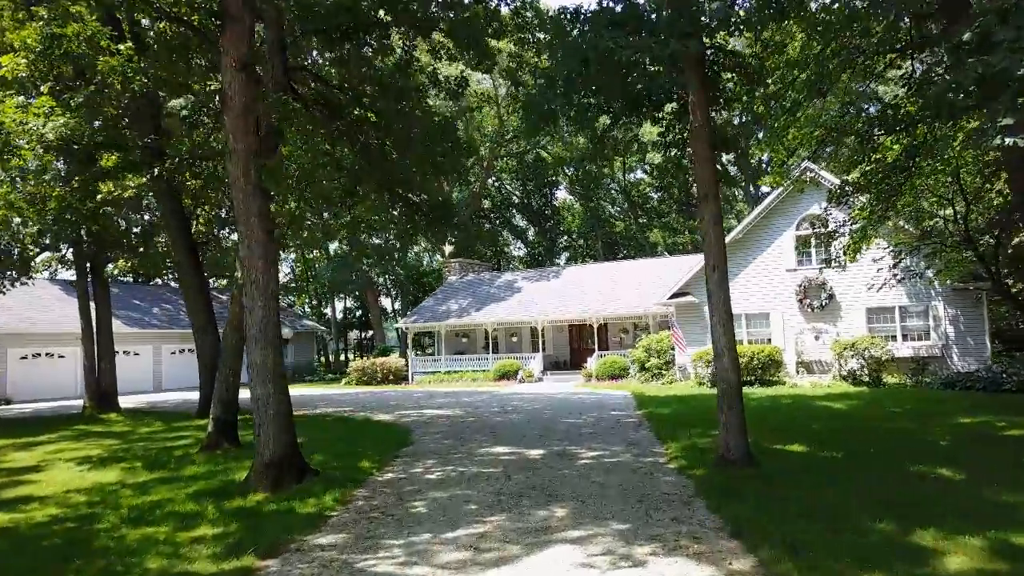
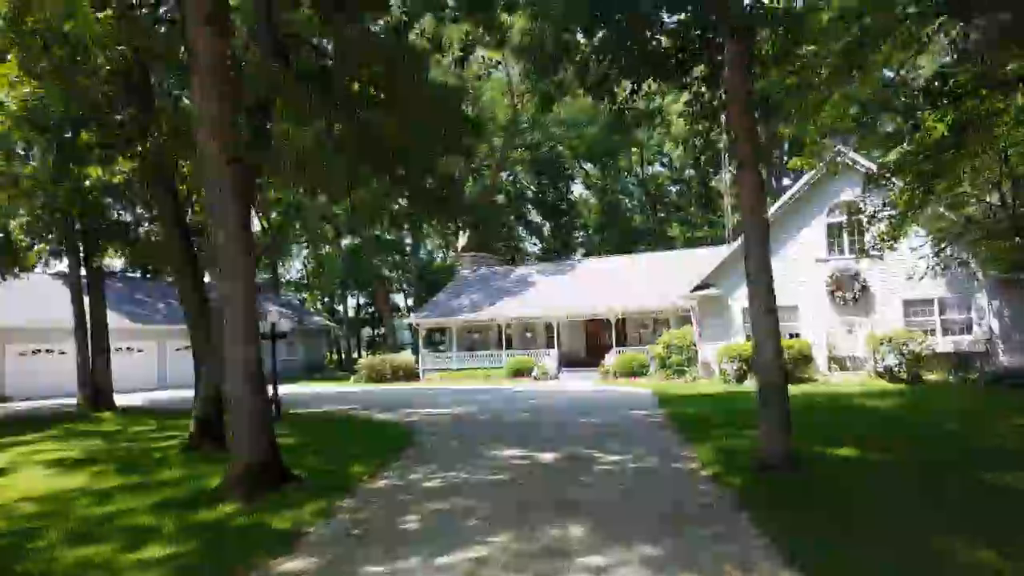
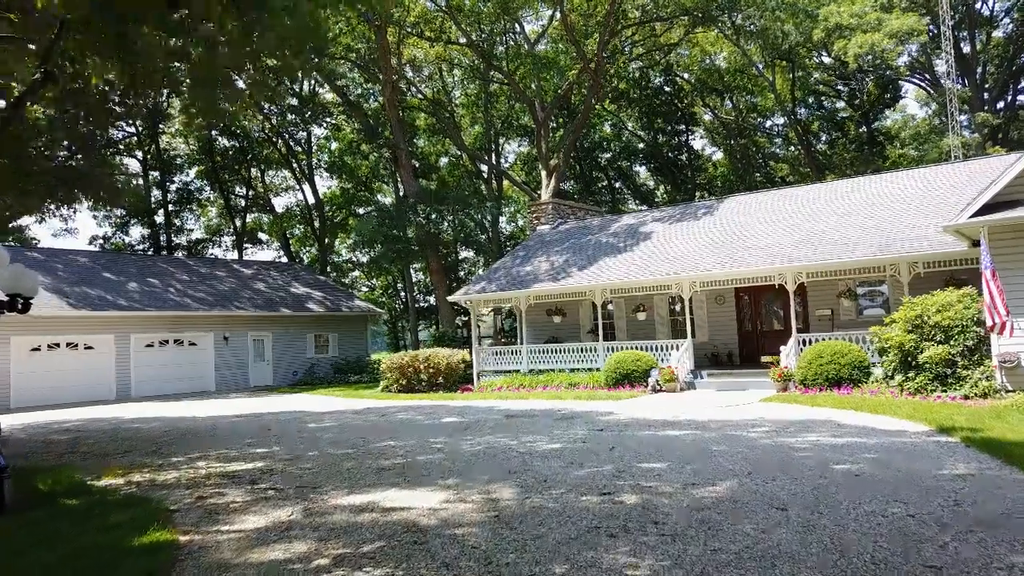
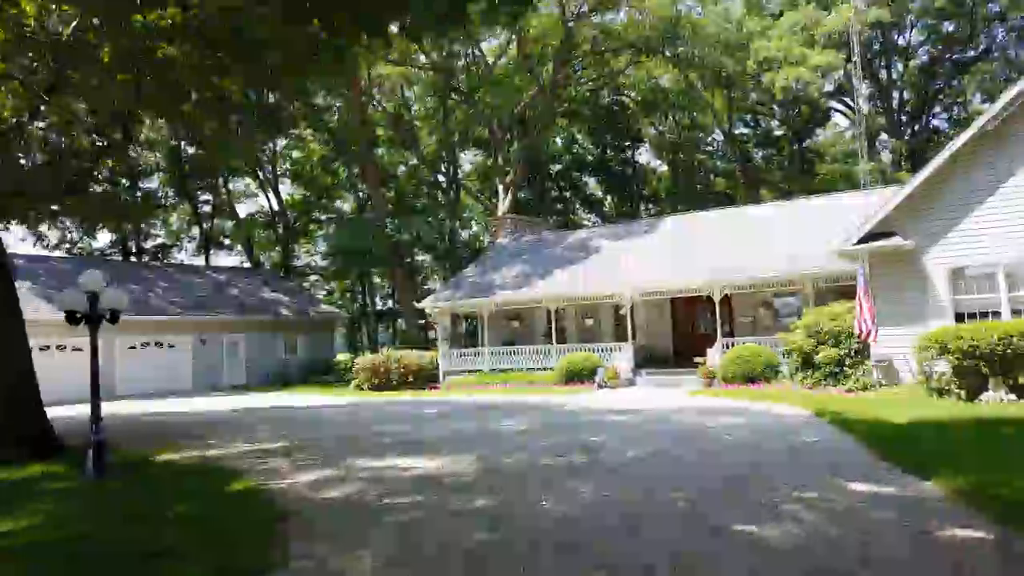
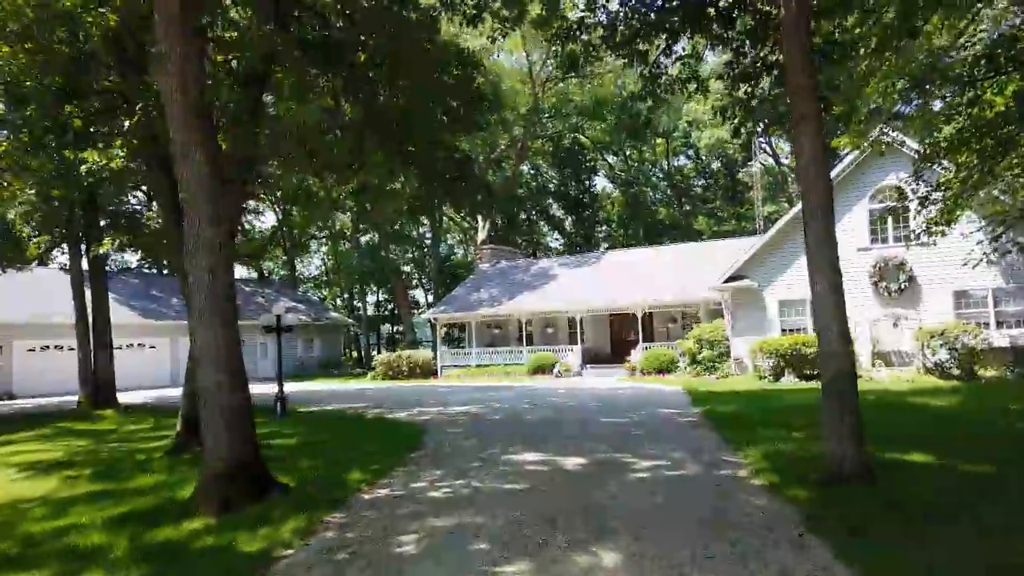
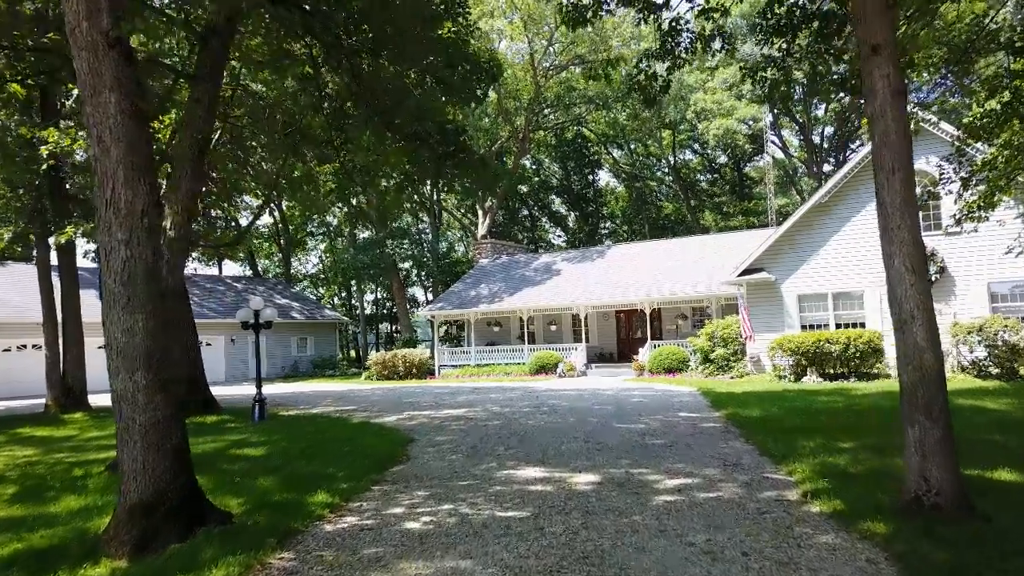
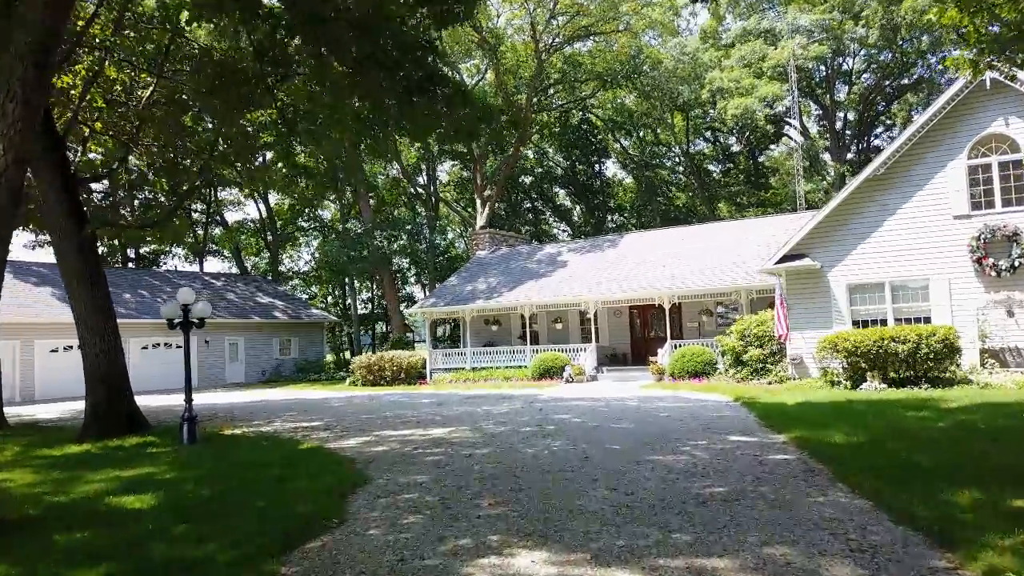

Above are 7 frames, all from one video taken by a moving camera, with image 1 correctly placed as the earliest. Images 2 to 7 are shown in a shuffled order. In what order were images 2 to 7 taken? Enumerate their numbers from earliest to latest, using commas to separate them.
2, 5, 6, 7, 4, 3
